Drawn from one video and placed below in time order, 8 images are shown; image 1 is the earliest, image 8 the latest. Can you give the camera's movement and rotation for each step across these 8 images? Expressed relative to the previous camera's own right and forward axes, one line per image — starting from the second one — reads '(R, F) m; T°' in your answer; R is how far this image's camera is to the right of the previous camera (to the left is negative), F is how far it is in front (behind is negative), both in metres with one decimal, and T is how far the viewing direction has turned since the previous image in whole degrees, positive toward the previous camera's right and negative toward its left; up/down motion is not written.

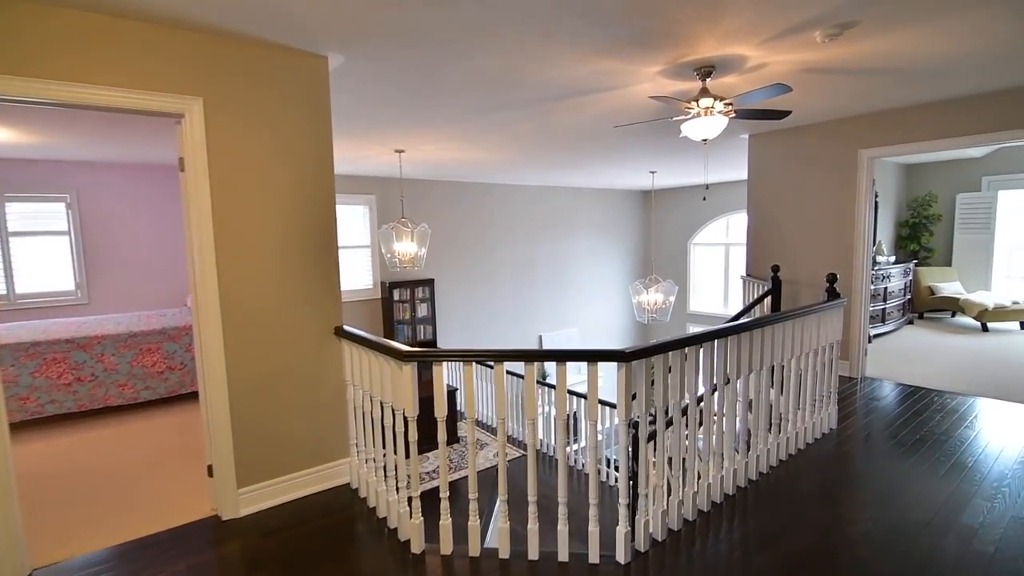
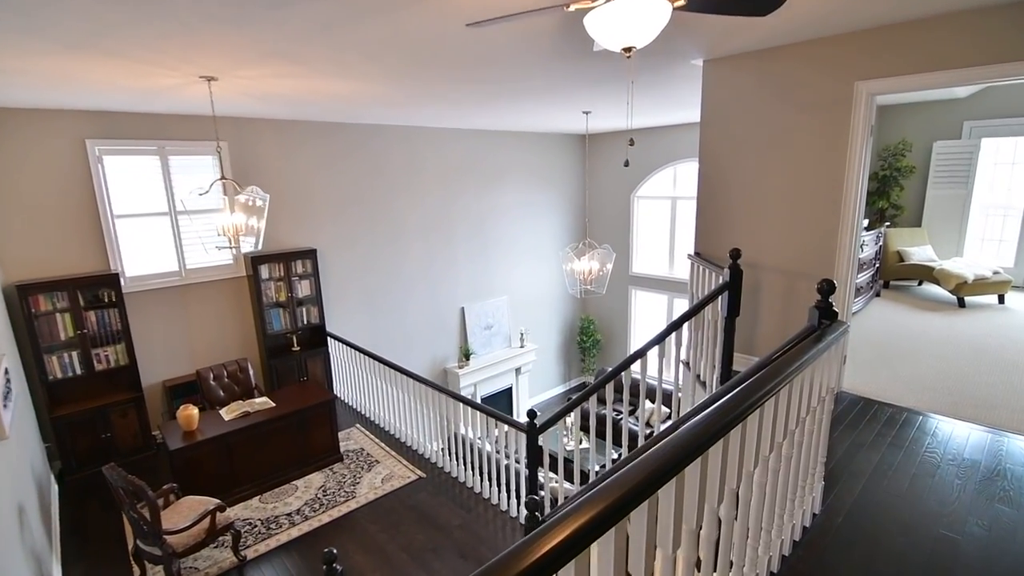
(+0.6, +1.4) m; +5°
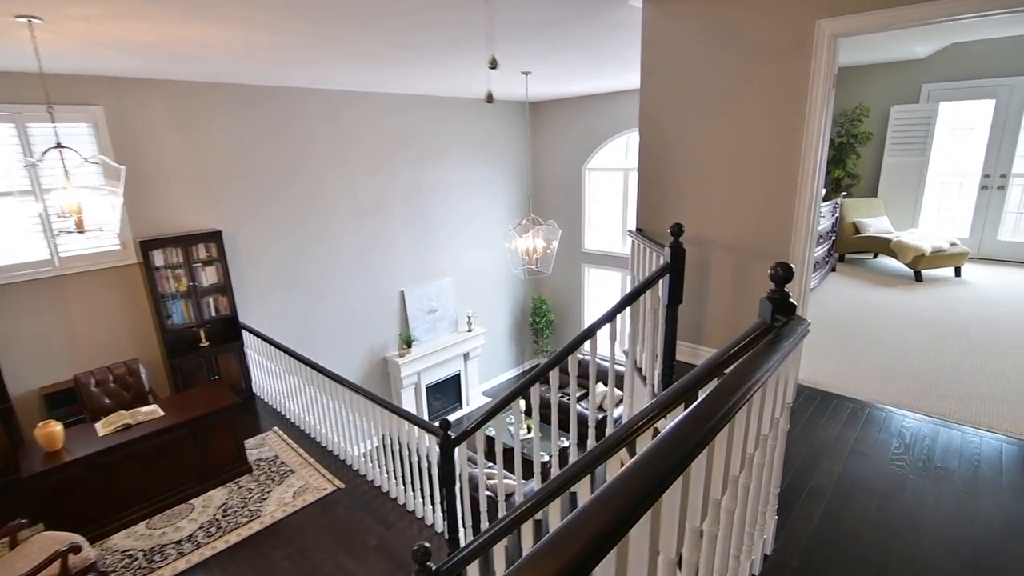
(+0.3, +0.5) m; +4°
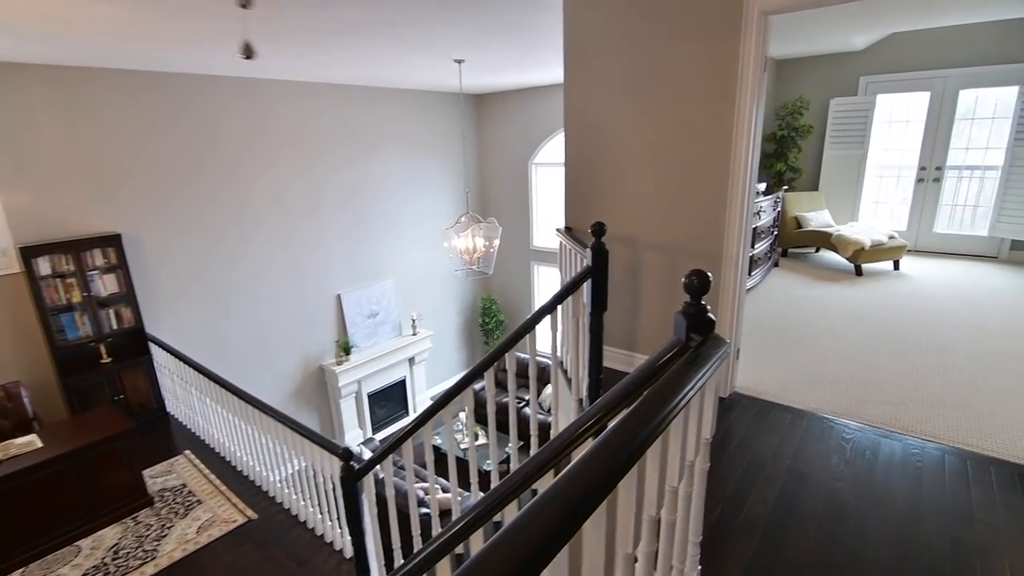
(+0.3, +0.3) m; +4°
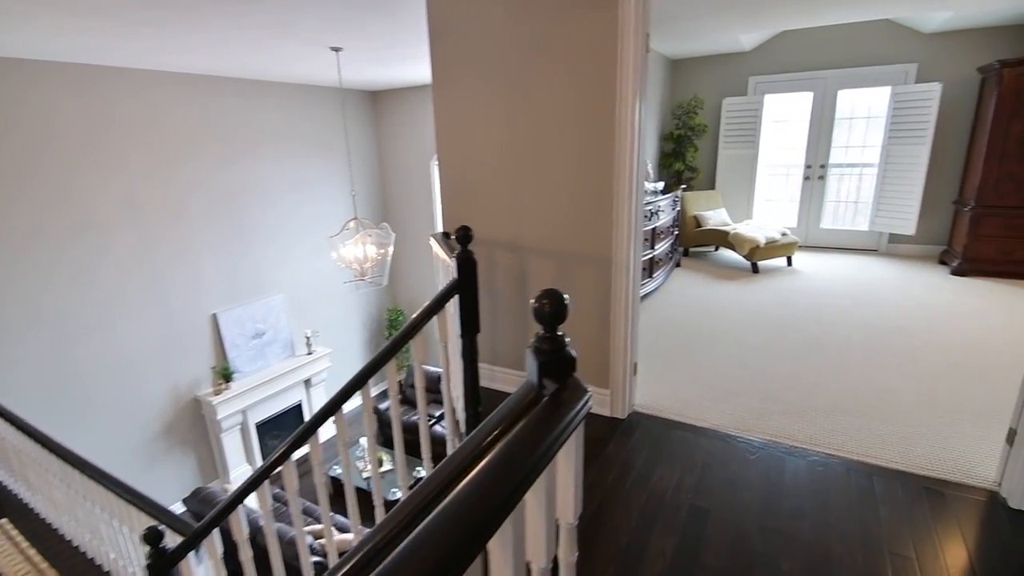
(+0.3, +0.4) m; +8°
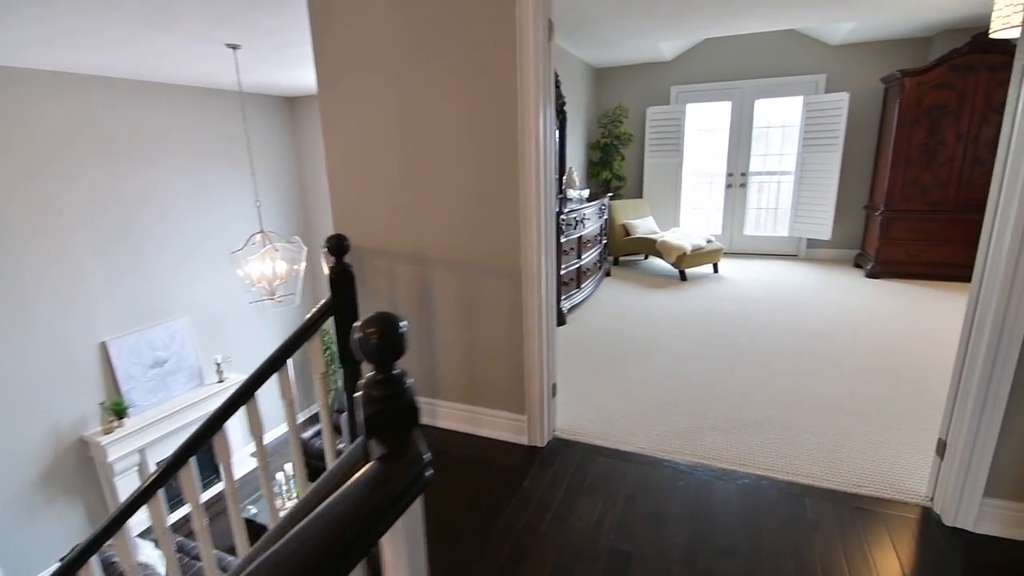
(+0.2, +0.2) m; +6°
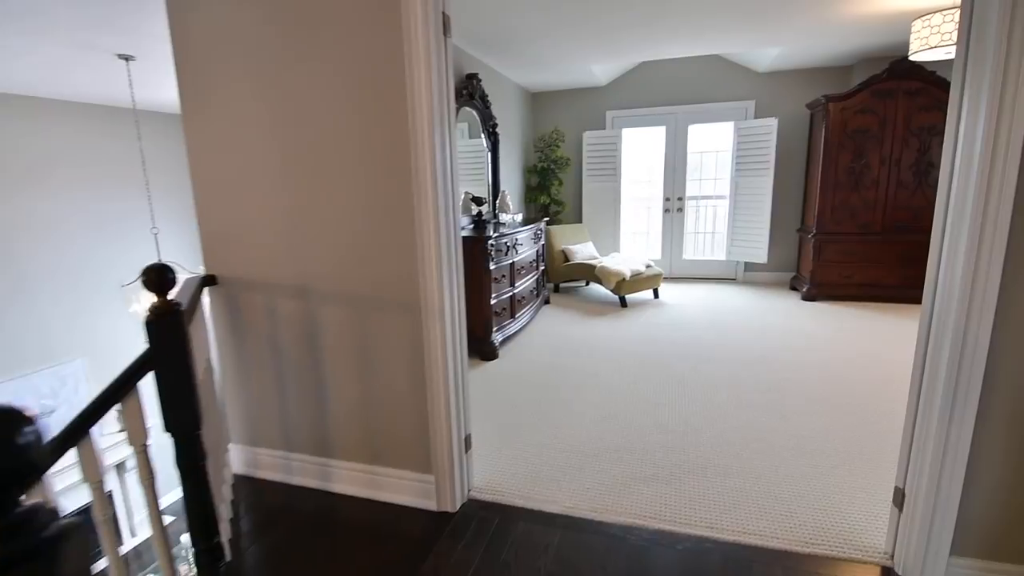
(+0.2, +0.3) m; +5°
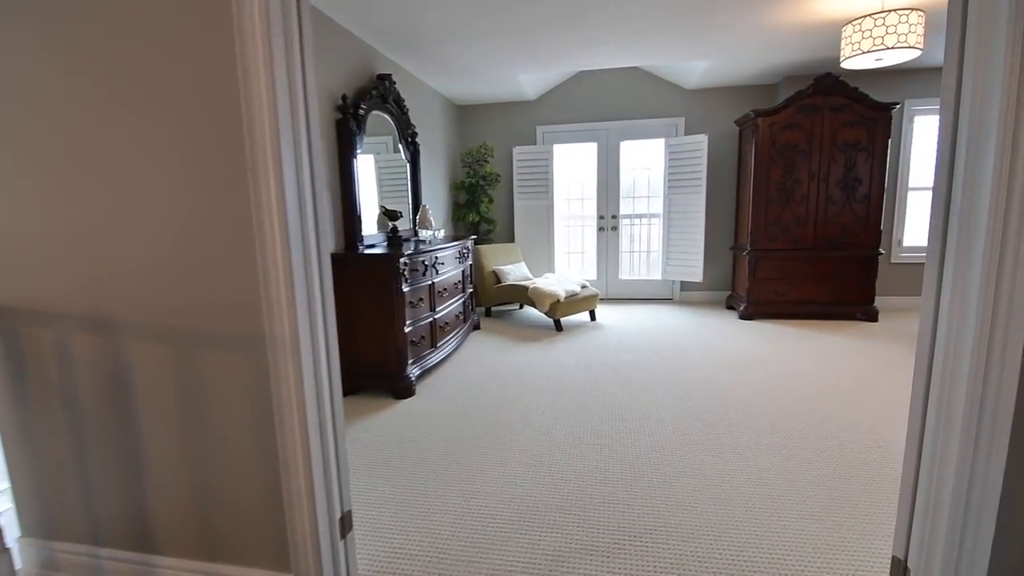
(+0.1, +0.4) m; +7°
